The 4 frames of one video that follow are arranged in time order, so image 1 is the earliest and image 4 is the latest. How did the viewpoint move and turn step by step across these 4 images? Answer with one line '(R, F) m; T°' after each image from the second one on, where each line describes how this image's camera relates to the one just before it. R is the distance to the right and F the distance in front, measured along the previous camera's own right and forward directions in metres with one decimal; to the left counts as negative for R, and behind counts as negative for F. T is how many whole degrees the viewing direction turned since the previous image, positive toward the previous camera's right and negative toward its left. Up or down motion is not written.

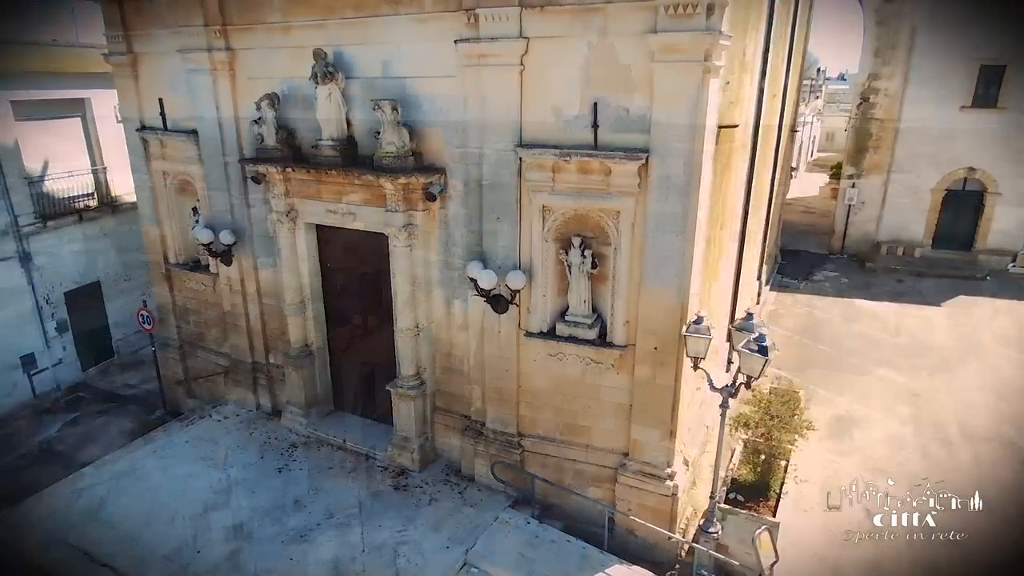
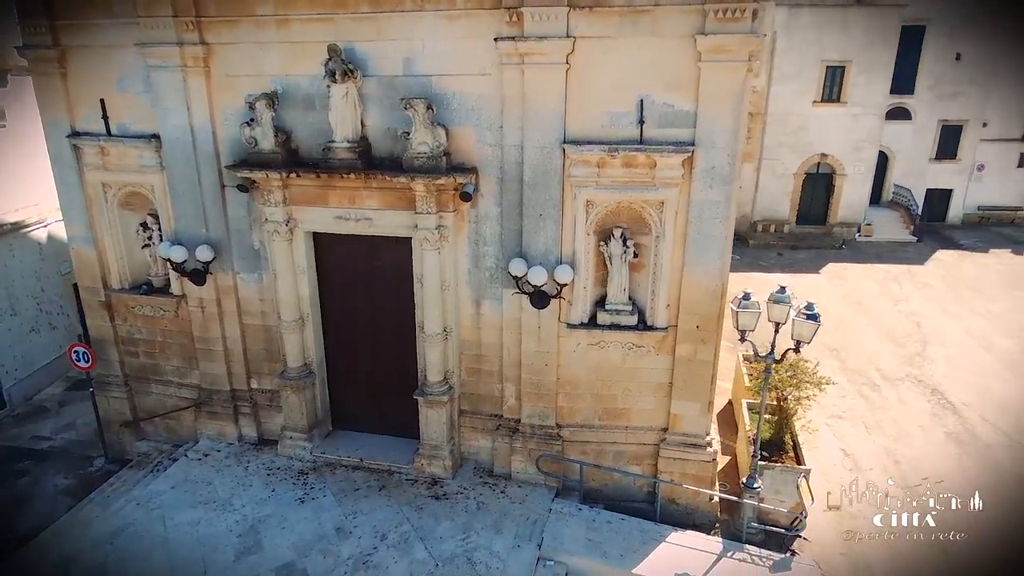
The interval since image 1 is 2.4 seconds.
(-2.6, +0.3) m; +15°
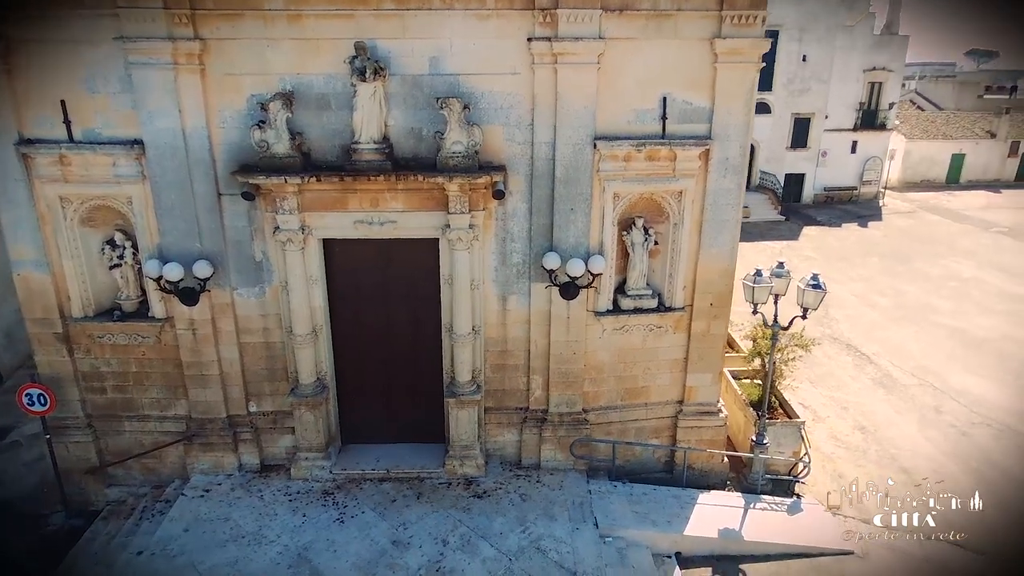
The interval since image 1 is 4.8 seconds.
(-2.4, +0.1) m; +14°
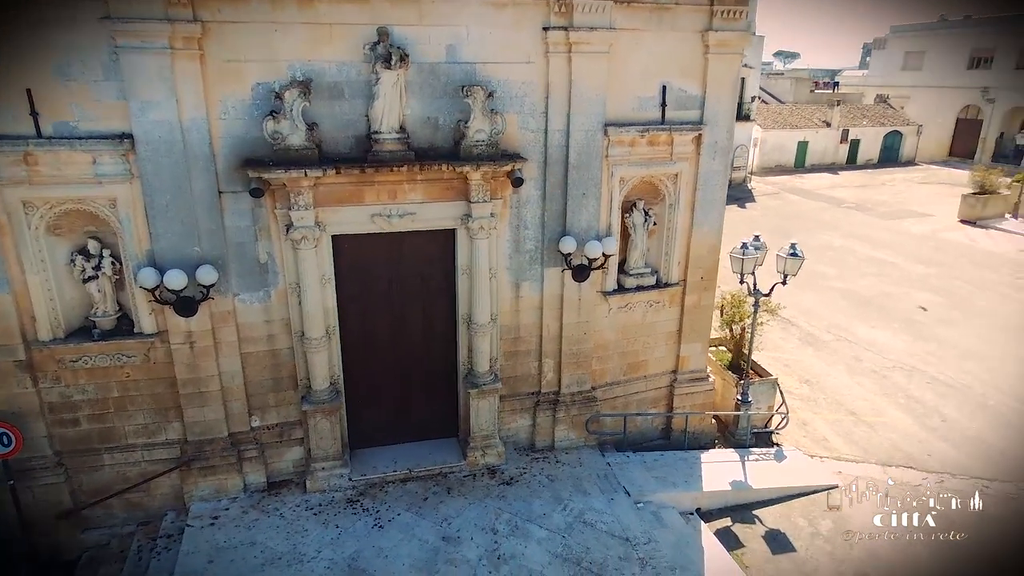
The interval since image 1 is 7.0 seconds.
(-2.1, +0.1) m; +13°
